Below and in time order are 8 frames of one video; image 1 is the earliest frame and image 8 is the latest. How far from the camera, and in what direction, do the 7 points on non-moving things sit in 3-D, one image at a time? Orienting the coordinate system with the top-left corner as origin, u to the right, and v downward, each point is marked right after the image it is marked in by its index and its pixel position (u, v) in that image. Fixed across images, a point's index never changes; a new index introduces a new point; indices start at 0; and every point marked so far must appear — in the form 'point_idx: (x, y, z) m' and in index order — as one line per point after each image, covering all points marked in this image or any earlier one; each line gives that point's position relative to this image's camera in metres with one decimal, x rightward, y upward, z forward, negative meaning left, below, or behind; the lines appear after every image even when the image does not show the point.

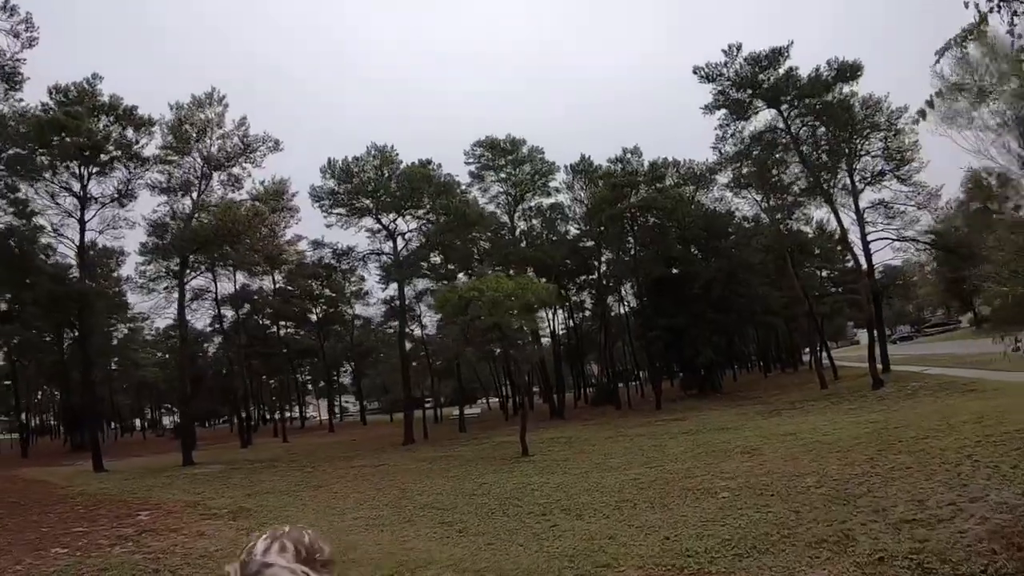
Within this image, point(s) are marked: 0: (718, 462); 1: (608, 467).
0: (+3.4, -2.8, +12.0) m
1: (+1.7, -3.2, +13.0) m
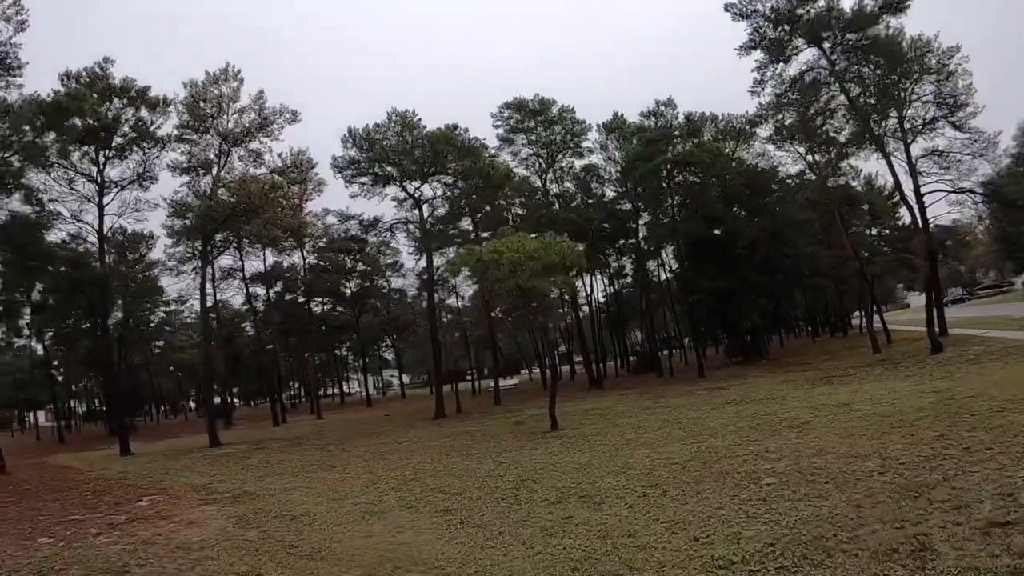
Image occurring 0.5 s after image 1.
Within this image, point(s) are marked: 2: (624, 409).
0: (+3.6, -2.2, +10.8) m
1: (+2.1, -2.5, +11.9) m
2: (+3.0, -3.2, +19.7) m
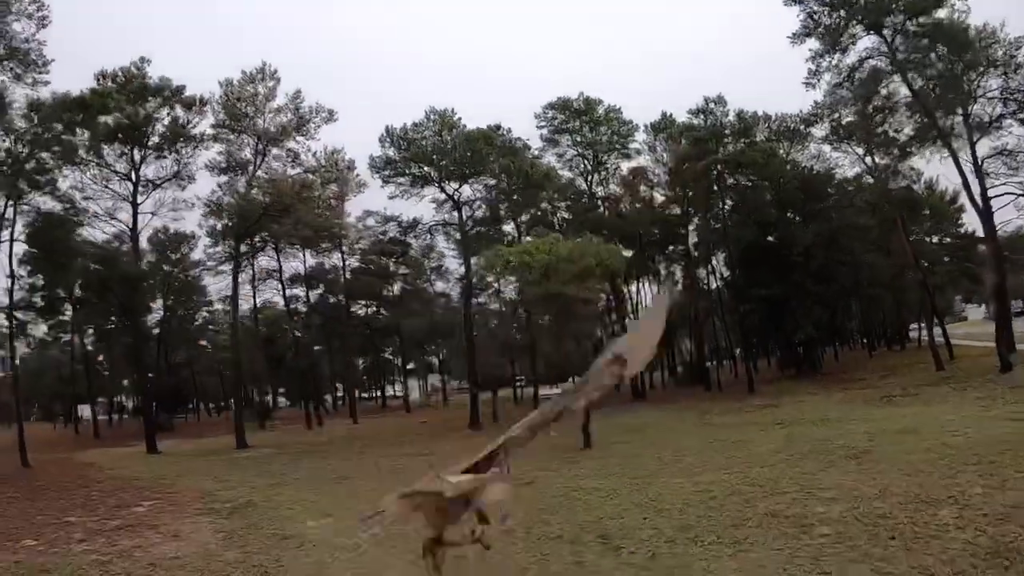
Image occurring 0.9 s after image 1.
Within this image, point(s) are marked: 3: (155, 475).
0: (+3.9, -2.3, +9.4) m
1: (+2.4, -2.7, +10.6) m
2: (+3.8, -3.4, +18.4) m
3: (-8.1, -4.0, +16.6) m
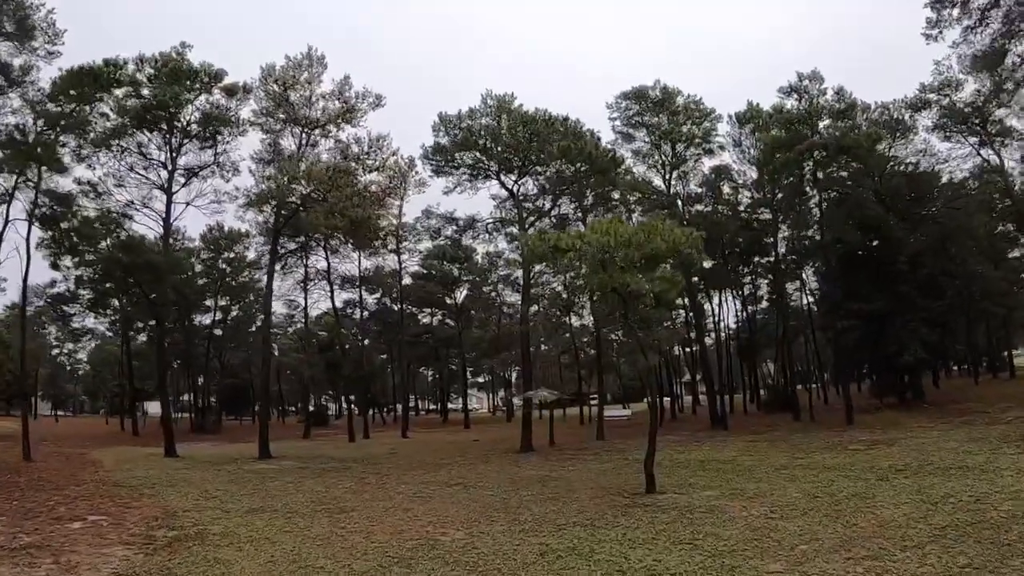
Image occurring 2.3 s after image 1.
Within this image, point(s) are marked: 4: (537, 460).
0: (+4.0, -2.3, +6.1) m
1: (+2.6, -2.6, +7.5) m
2: (+4.9, -3.6, +15.0) m
3: (-7.2, -3.8, +14.5) m
4: (+0.7, -4.3, +18.3) m
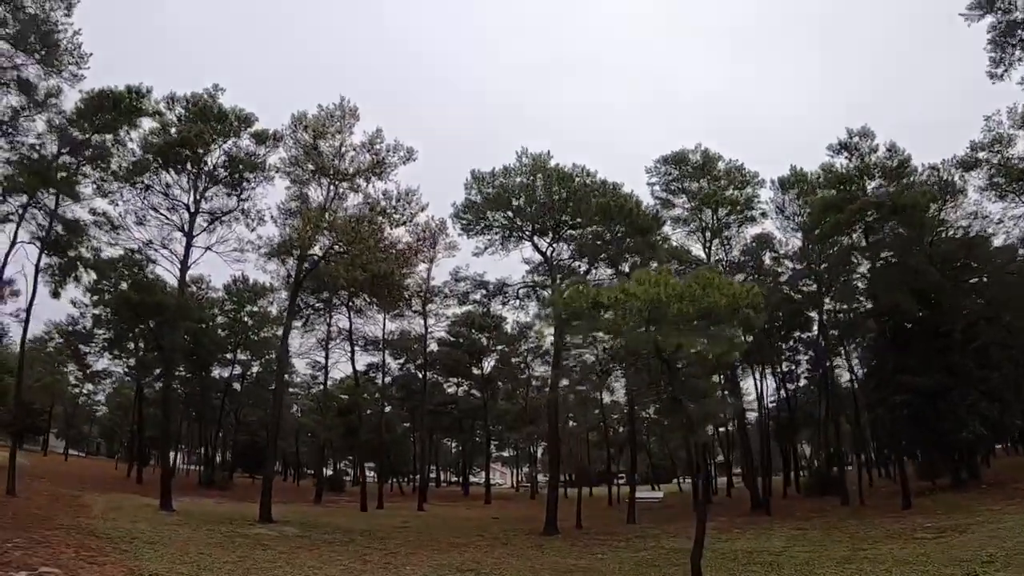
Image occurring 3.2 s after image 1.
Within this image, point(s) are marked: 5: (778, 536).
0: (+4.1, -2.6, +4.4) m
1: (+2.8, -3.0, +5.8) m
2: (+5.2, -4.8, +13.1) m
3: (-6.9, -4.6, +13.1) m
4: (+1.2, -5.8, +16.5) m
5: (+6.1, -5.6, +16.6) m
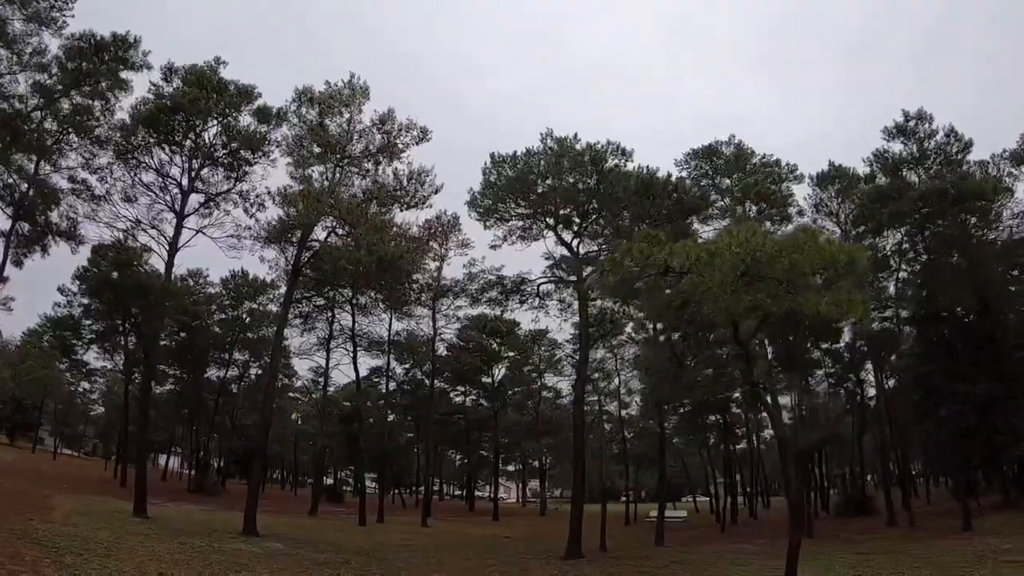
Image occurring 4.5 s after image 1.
0: (+4.4, -2.3, +2.3) m
1: (+3.1, -2.6, +3.7) m
2: (+5.6, -4.6, +10.9) m
3: (-6.5, -4.1, +11.0) m
4: (+1.5, -5.6, +14.3) m
5: (+6.5, -5.4, +14.4) m
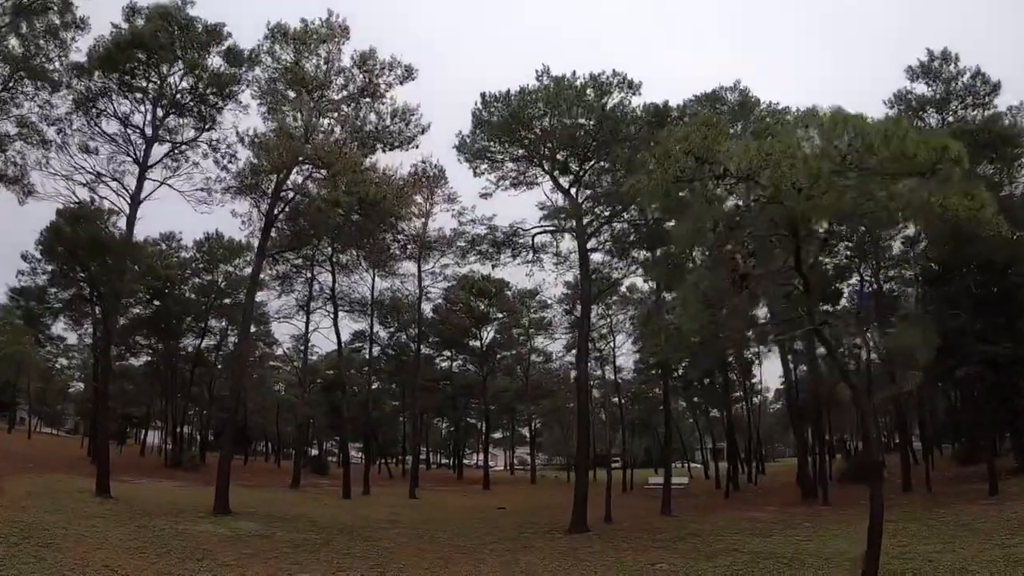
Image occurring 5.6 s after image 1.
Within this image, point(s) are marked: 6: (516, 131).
0: (+4.7, -1.8, +0.9) m
1: (+3.3, -2.1, +2.2) m
2: (+5.7, -3.8, +9.6) m
3: (-6.4, -3.4, +9.4) m
4: (+1.5, -4.6, +13.0) m
5: (+6.5, -4.4, +13.1) m
6: (+0.1, +3.7, +17.8) m
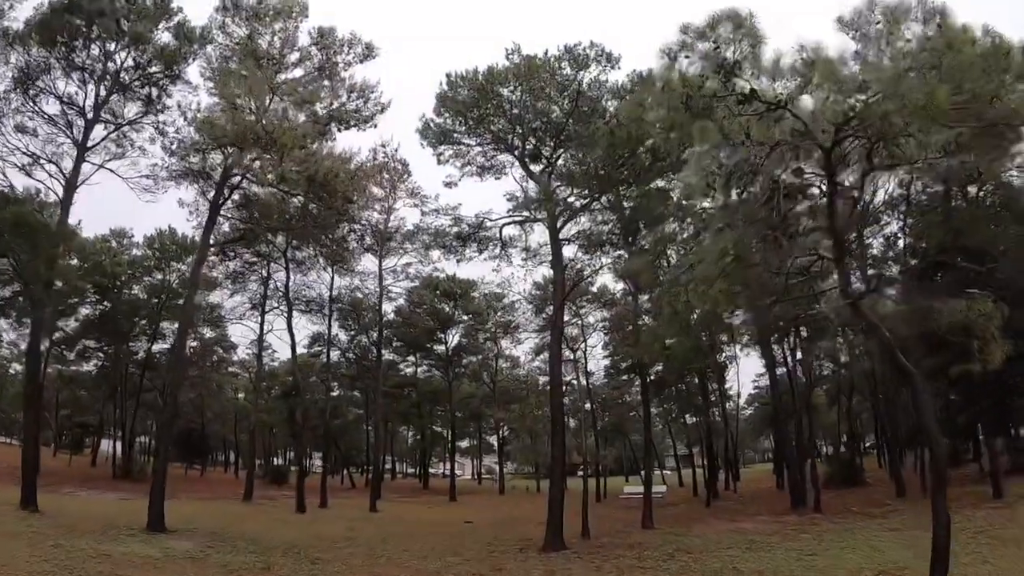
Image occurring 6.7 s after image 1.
0: (+4.7, -1.5, -0.3) m
1: (+3.3, -1.9, +1.0) m
2: (+5.3, -3.6, +8.4) m
3: (-6.8, -3.2, +7.8) m
4: (+1.0, -4.4, +11.6) m
5: (+6.0, -4.3, +12.0) m
6: (-0.6, +3.9, +16.5) m
